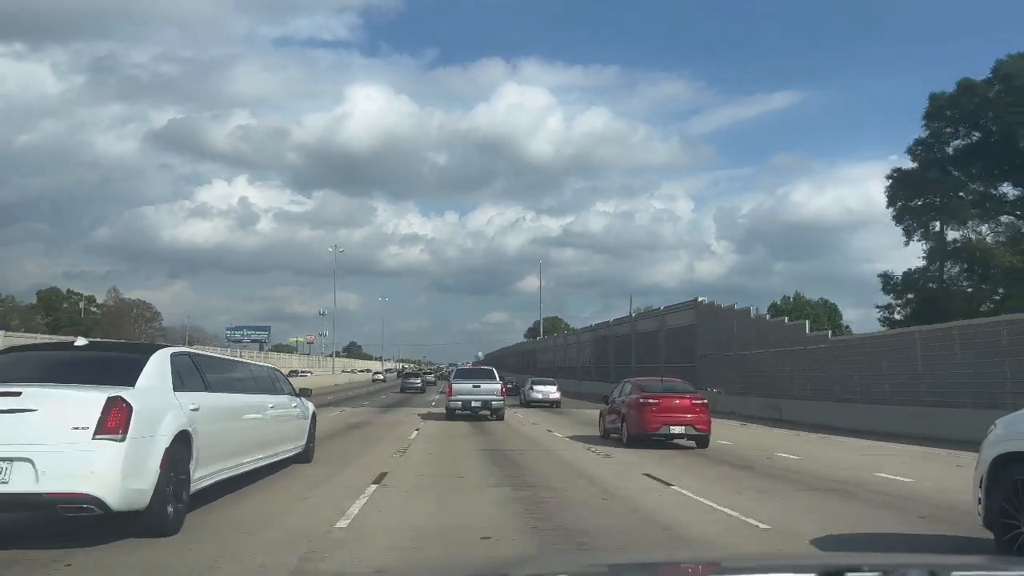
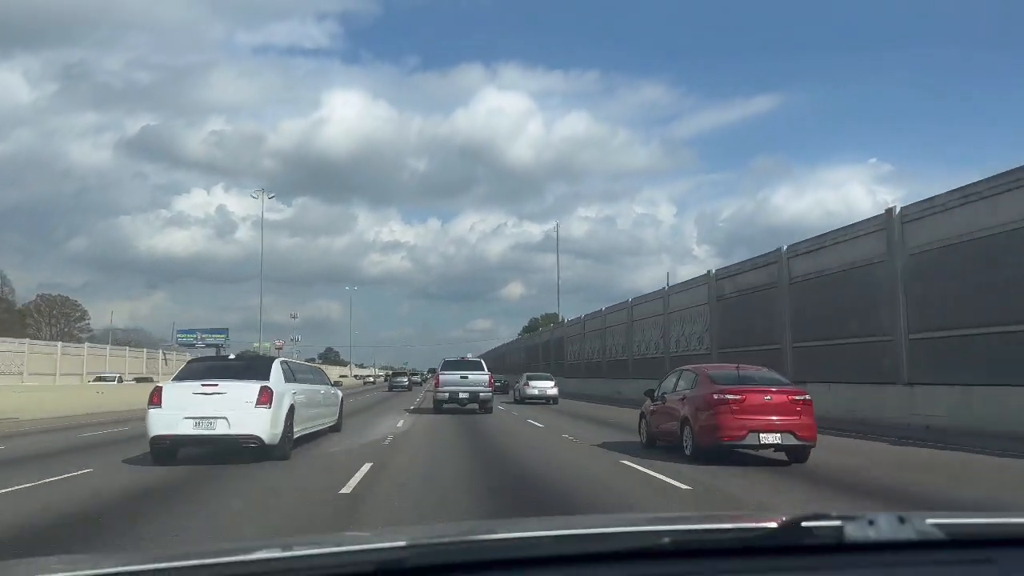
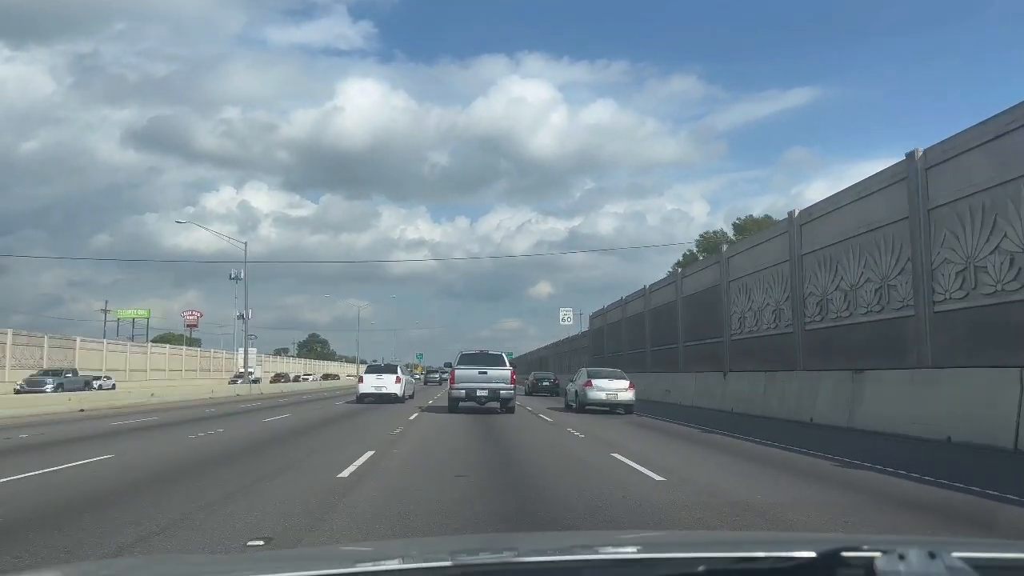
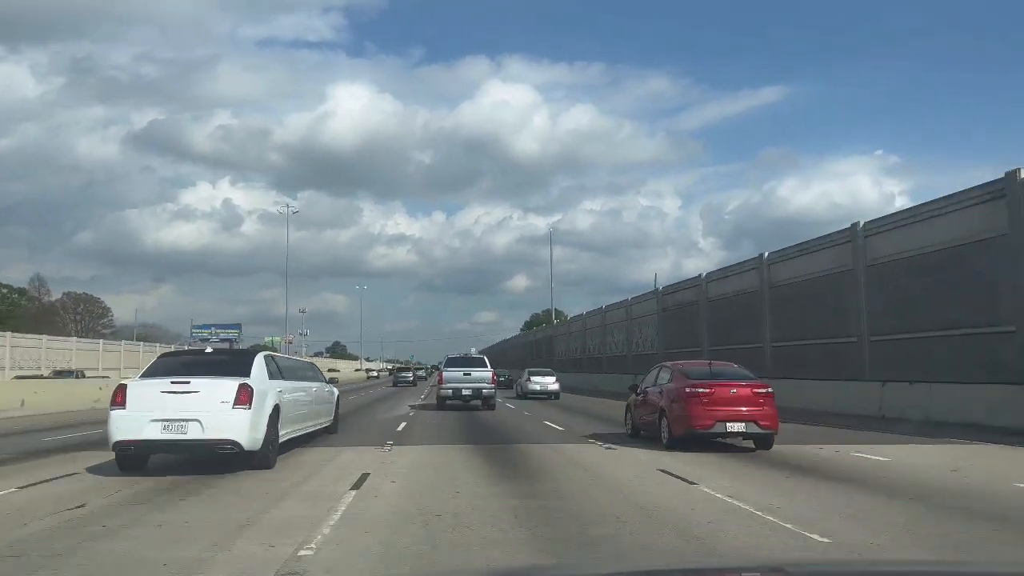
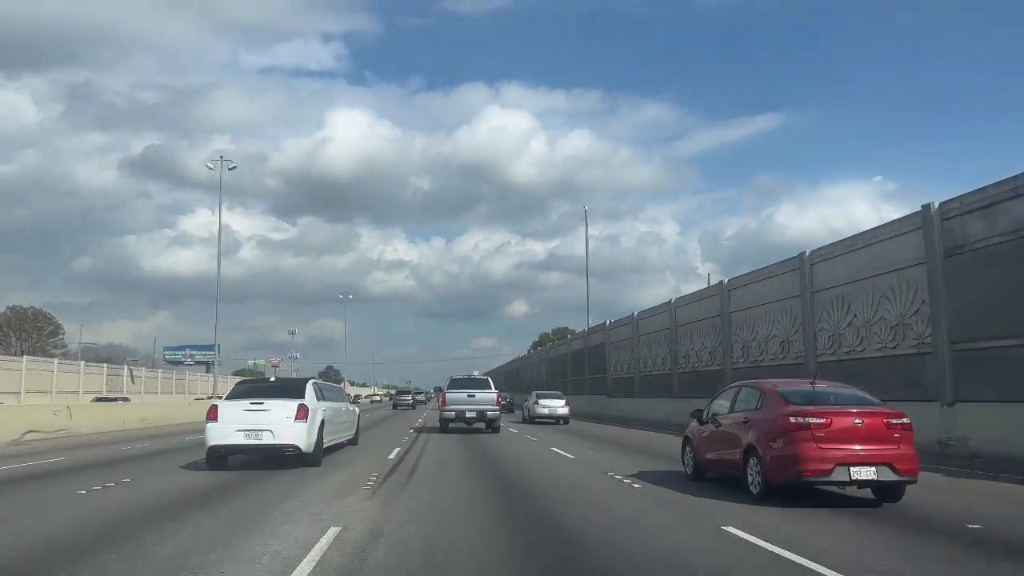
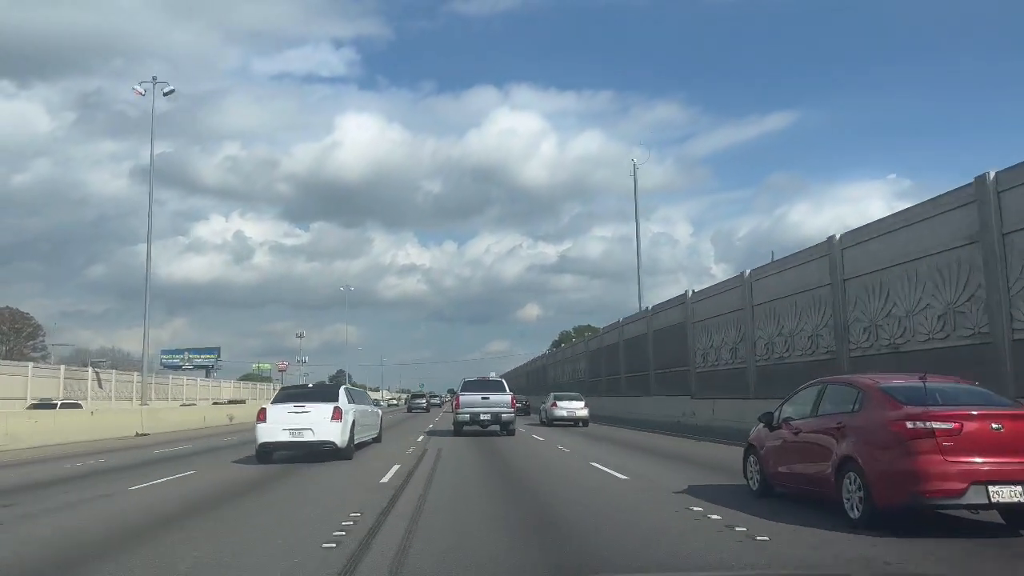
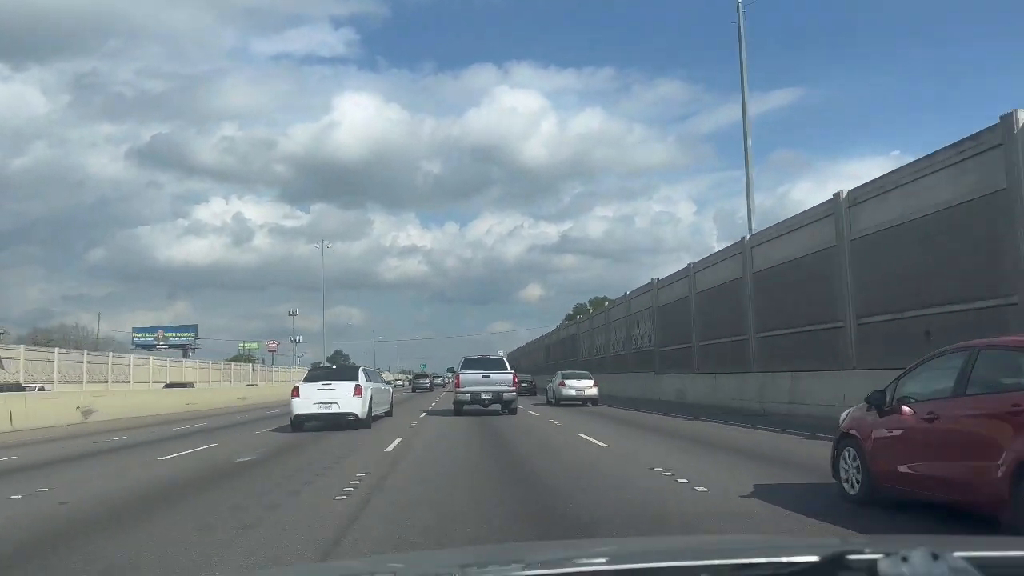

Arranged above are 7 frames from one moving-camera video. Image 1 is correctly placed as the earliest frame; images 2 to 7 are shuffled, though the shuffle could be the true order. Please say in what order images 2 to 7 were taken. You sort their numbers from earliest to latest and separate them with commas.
4, 2, 5, 6, 7, 3
